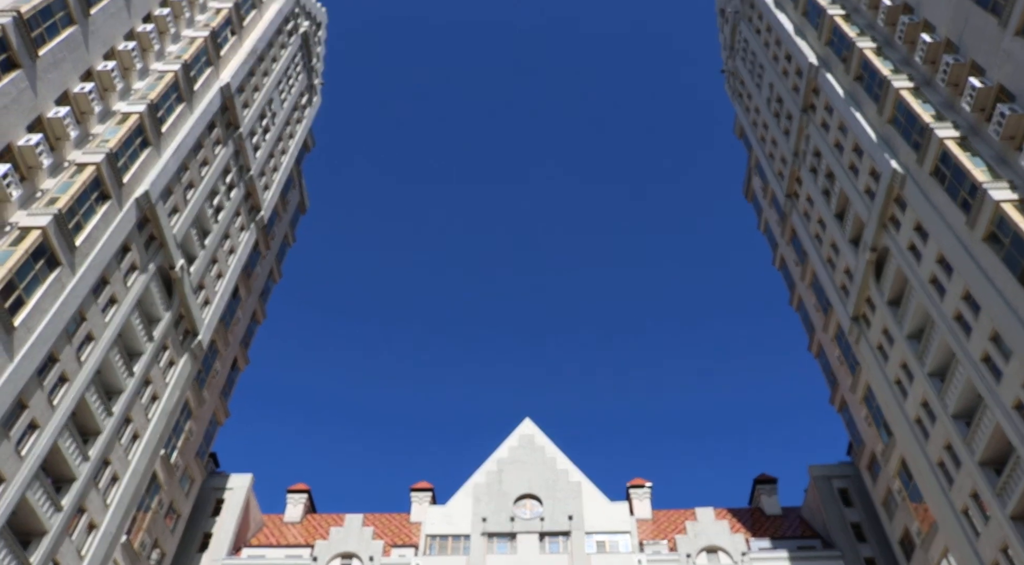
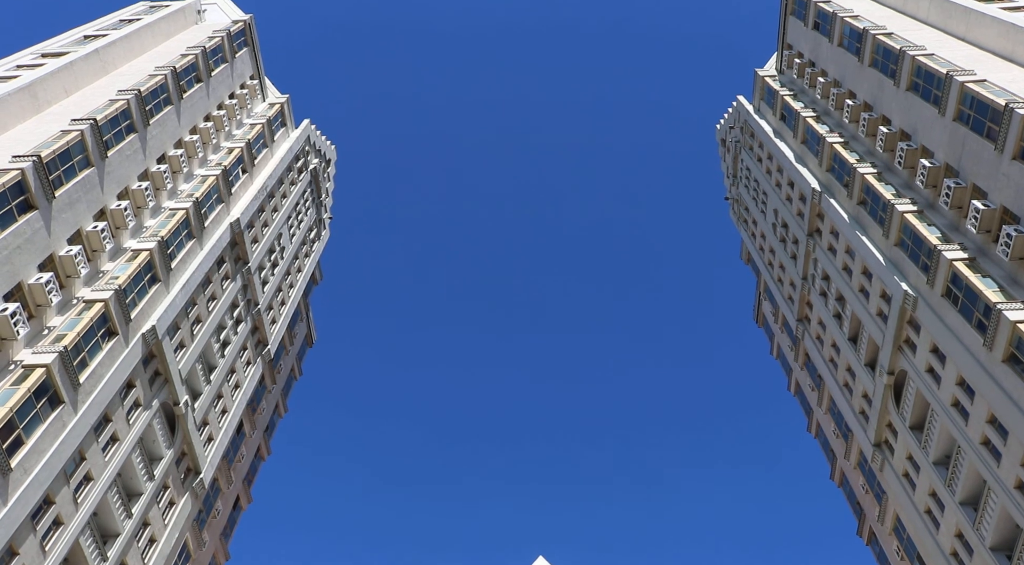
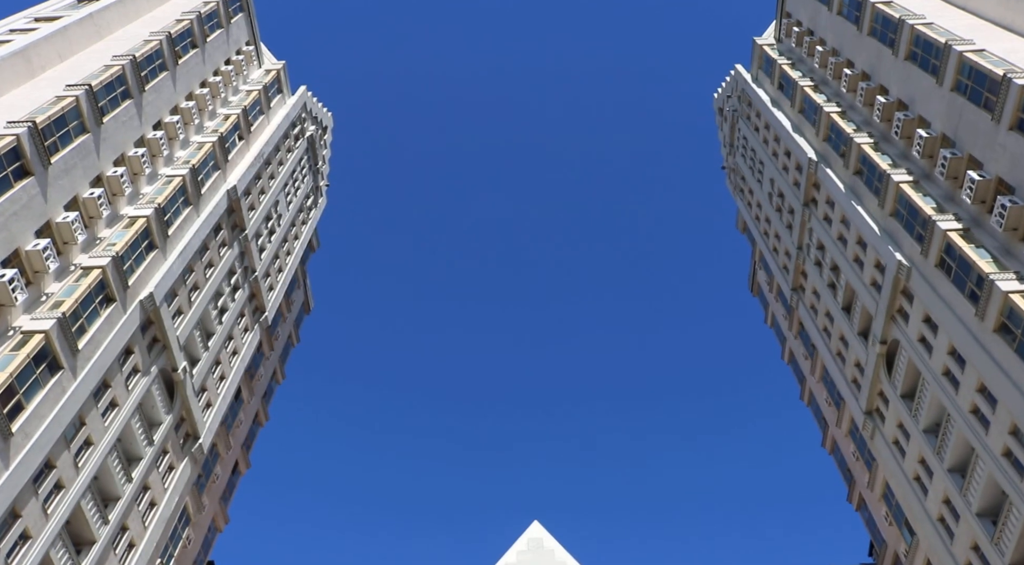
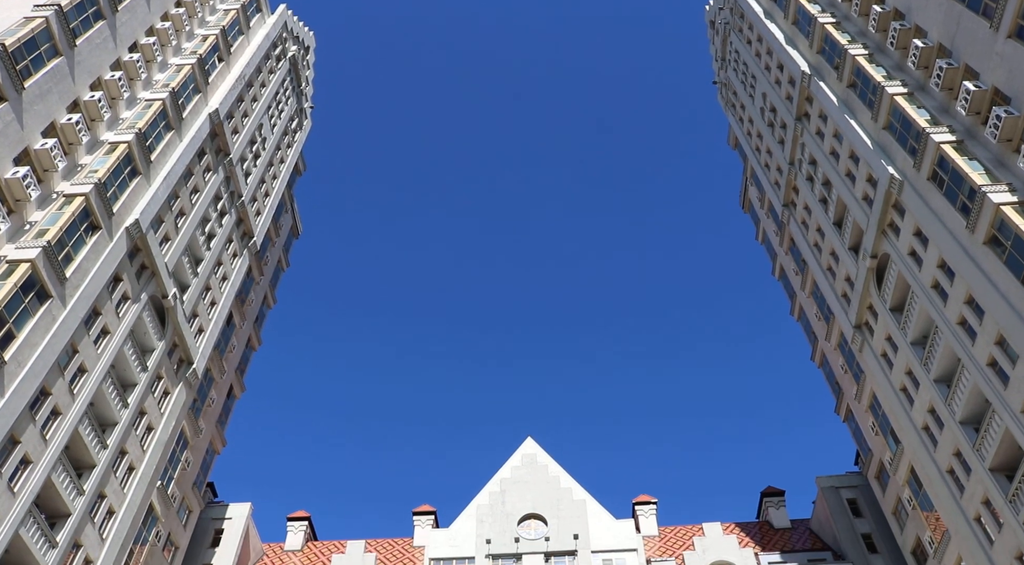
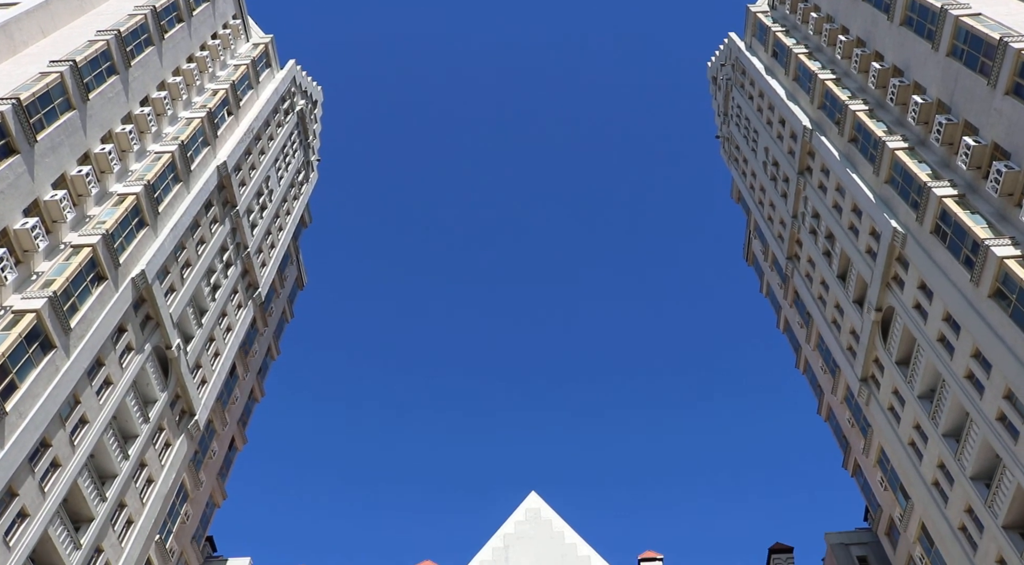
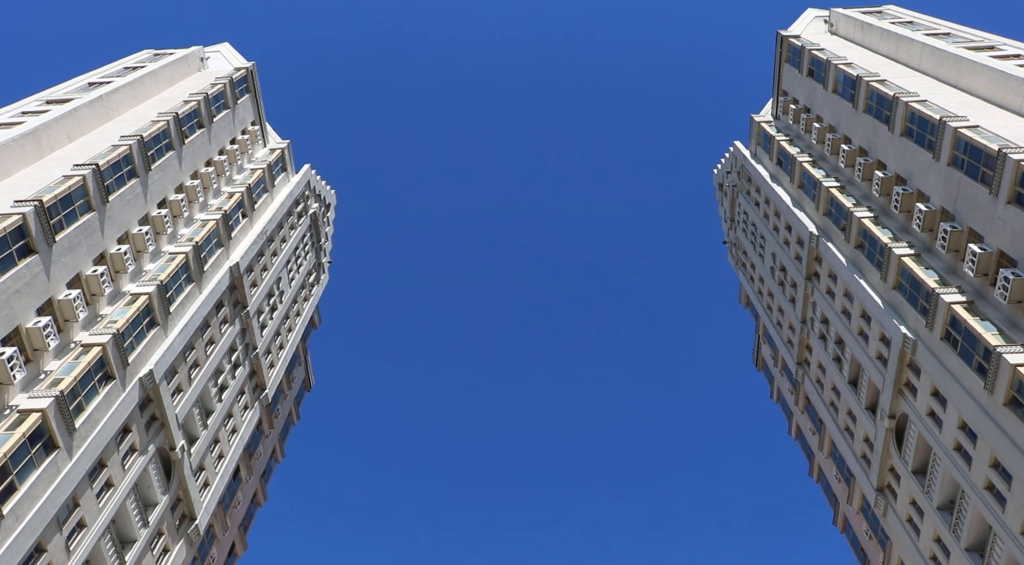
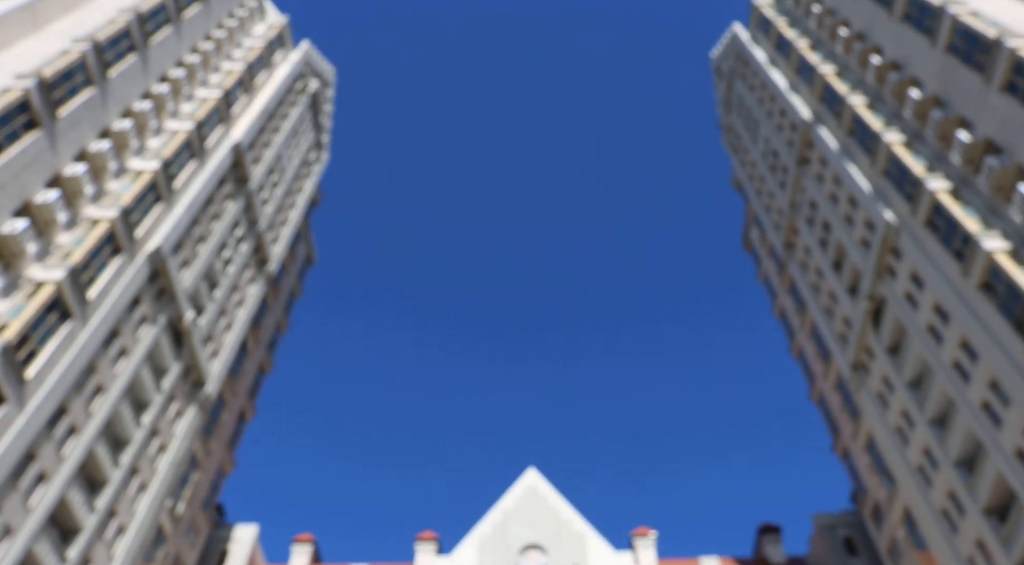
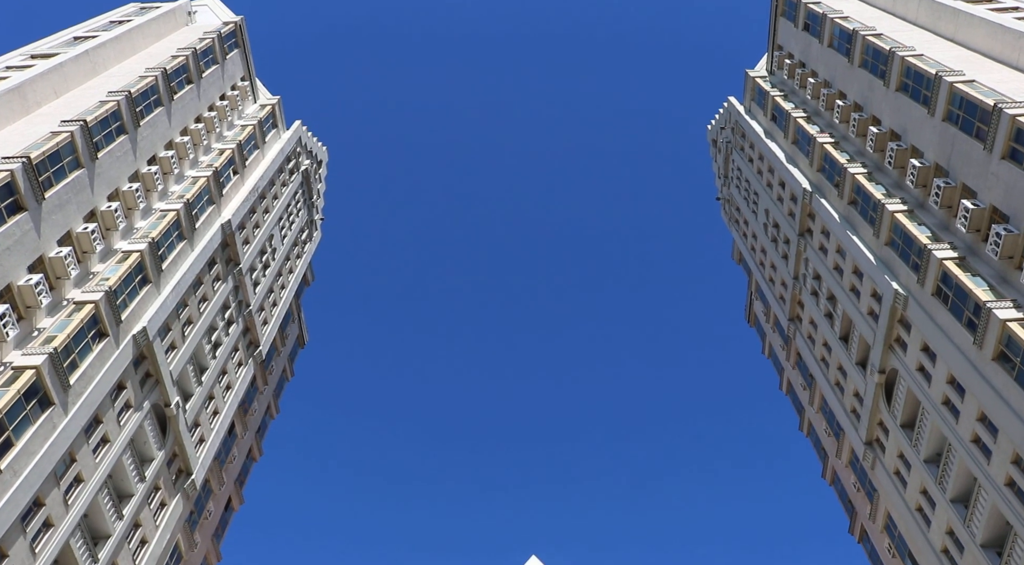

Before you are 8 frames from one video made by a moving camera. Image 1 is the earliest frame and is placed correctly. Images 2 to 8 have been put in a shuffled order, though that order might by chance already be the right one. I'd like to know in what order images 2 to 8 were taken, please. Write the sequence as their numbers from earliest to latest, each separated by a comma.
7, 3, 2, 6, 8, 5, 4
